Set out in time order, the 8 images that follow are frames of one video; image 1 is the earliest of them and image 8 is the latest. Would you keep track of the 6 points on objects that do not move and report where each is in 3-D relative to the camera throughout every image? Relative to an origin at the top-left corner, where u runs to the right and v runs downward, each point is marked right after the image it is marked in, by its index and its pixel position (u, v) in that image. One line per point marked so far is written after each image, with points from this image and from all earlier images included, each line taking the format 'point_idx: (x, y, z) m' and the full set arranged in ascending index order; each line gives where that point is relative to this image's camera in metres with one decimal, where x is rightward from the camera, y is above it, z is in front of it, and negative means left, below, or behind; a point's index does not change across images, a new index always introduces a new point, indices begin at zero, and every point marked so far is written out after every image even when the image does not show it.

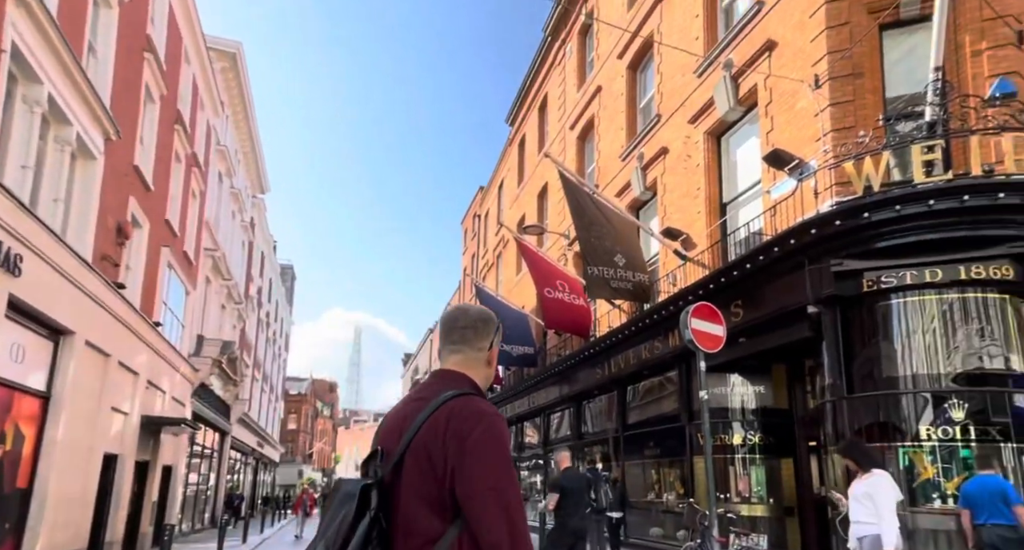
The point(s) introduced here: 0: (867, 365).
0: (+4.5, -1.2, +8.3) m
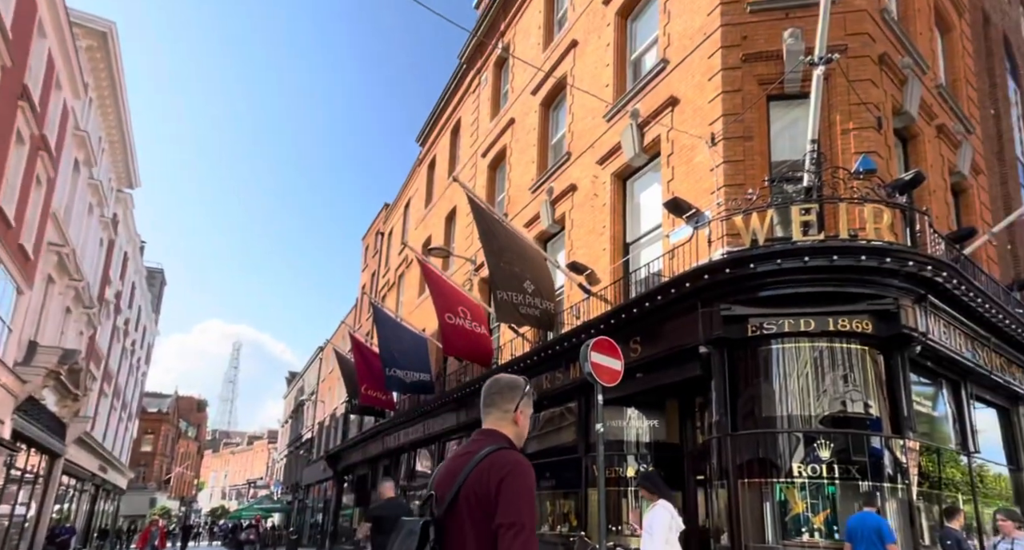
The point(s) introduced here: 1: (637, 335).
0: (+3.3, -1.8, +9.0) m
1: (+2.0, -1.0, +10.5) m
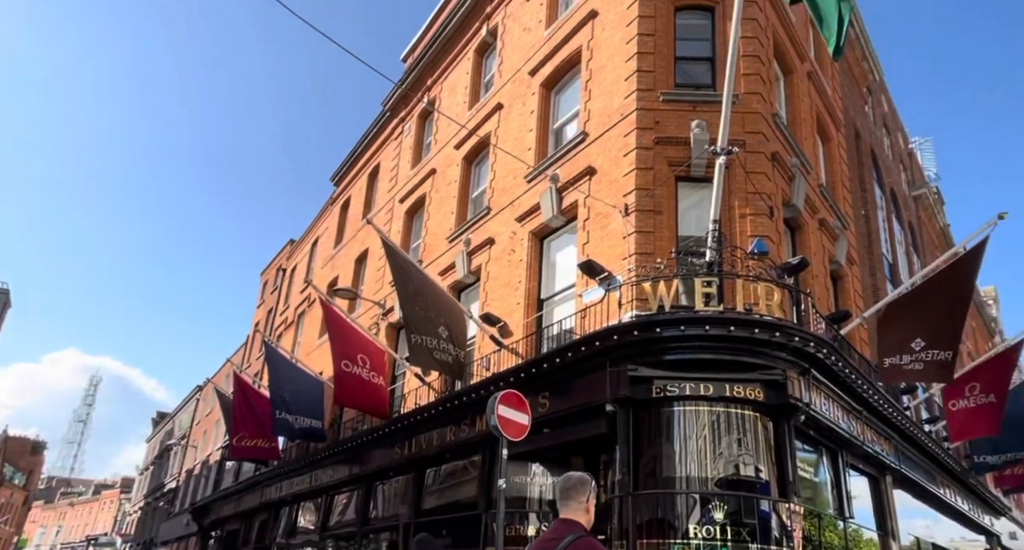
0: (+2.0, -2.7, +9.2) m
1: (+0.5, -1.9, +10.6) m
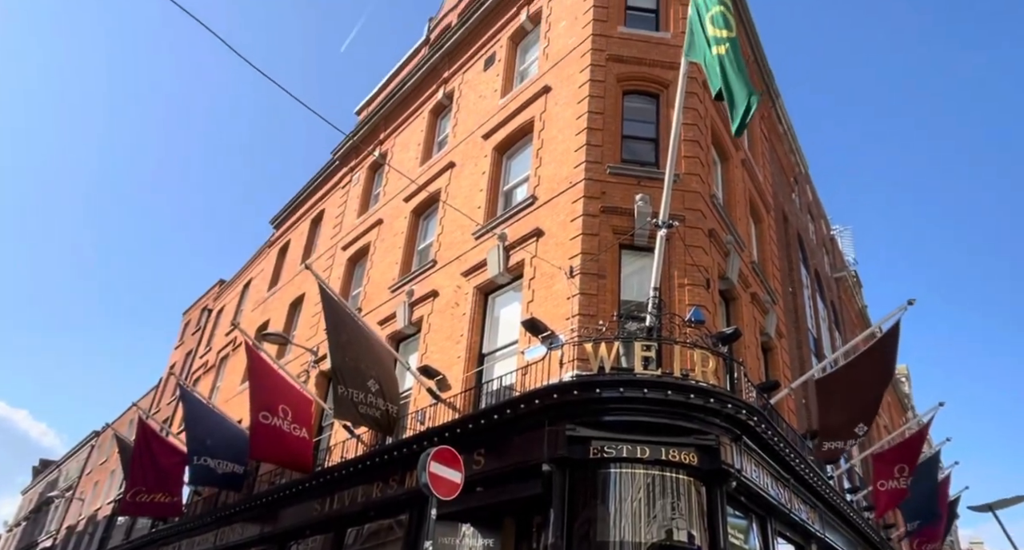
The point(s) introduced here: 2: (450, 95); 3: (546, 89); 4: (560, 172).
0: (+1.0, -3.5, +9.0) m
1: (-0.5, -2.7, +10.3) m
2: (-1.7, +4.7, +16.7) m
3: (+0.7, +3.9, +13.6) m
4: (+0.9, +2.0, +12.2) m
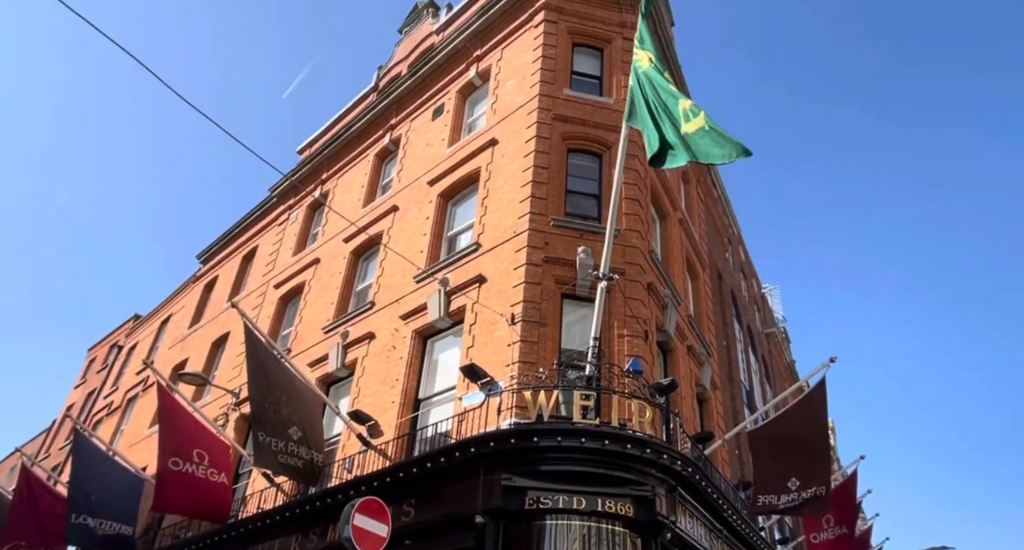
0: (+0.1, -4.1, +8.6) m
1: (-1.5, -3.4, +9.8) m
2: (-3.0, +3.5, +16.8) m
3: (-0.4, +2.8, +13.9) m
4: (-0.1, +1.1, +12.4) m
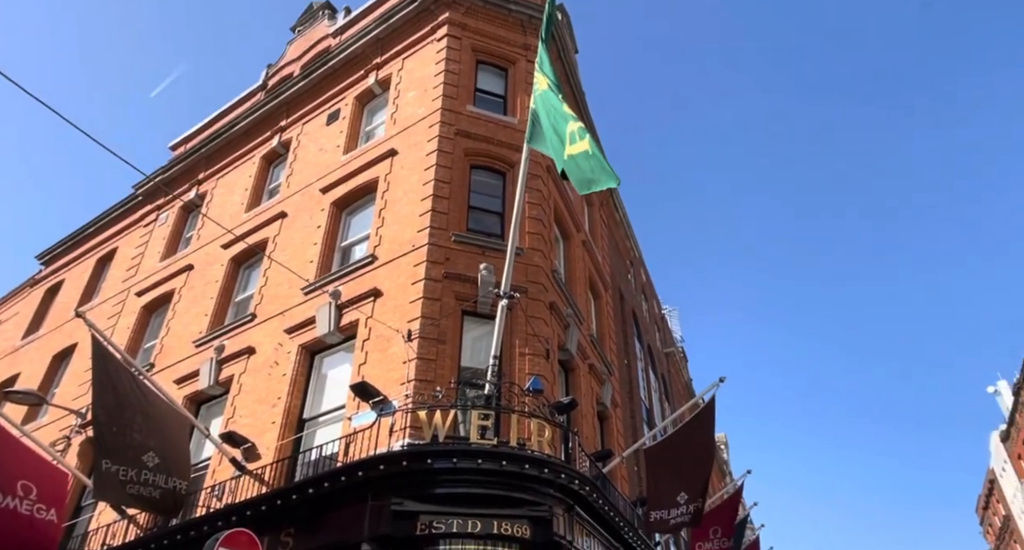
0: (-1.3, -4.2, +8.1) m
1: (-3.1, -3.5, +9.1) m
2: (-5.4, +3.1, +16.0) m
3: (-2.4, +2.5, +13.5) m
4: (-2.0, +0.8, +12.0) m
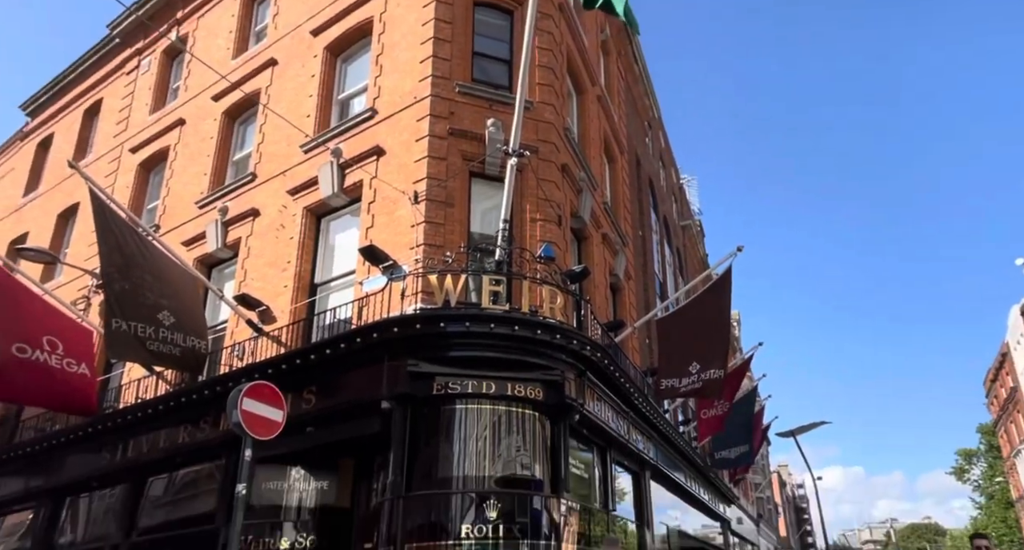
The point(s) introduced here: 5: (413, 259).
0: (-1.1, -2.5, +8.6) m
1: (-2.9, -1.6, +9.5) m
2: (-5.0, +6.2, +15.1) m
3: (-2.1, +5.1, +12.6) m
4: (-1.7, +3.1, +11.5) m
5: (-1.4, +0.2, +9.8) m
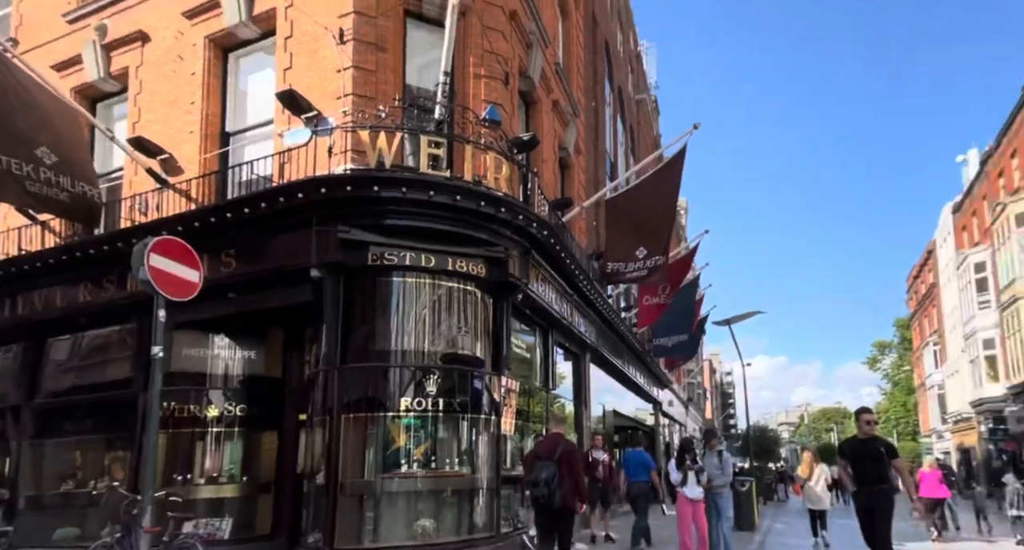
0: (-1.9, -0.8, +8.3) m
1: (-3.7, +0.3, +8.9) m
2: (-5.9, +9.0, +12.9) m
3: (-2.8, +7.4, +10.9) m
4: (-2.4, +5.3, +10.1) m
5: (-2.2, +2.1, +9.1) m
